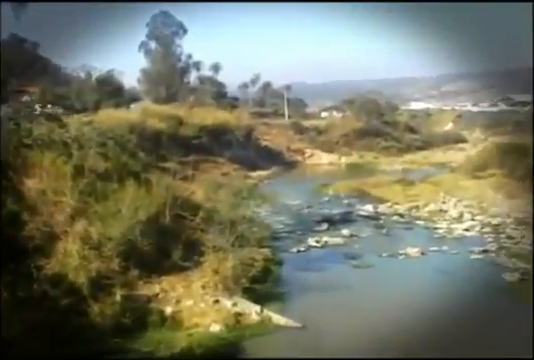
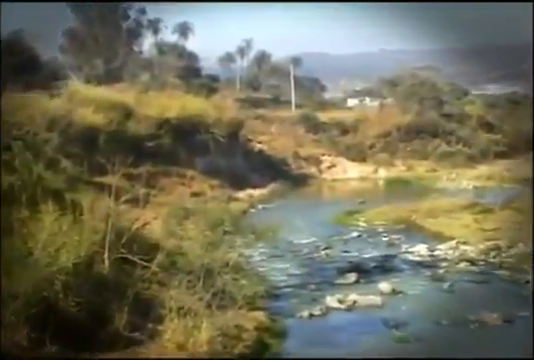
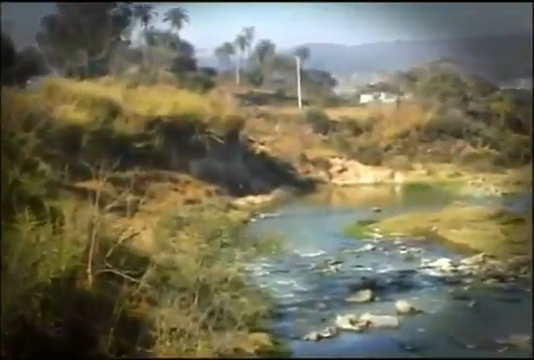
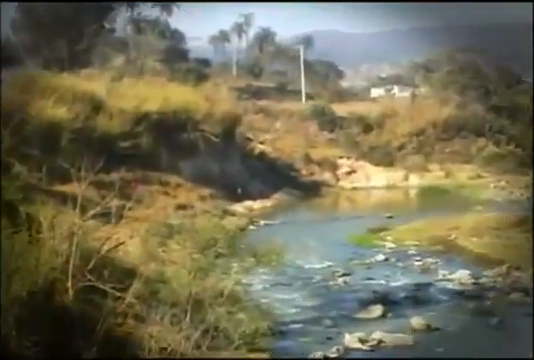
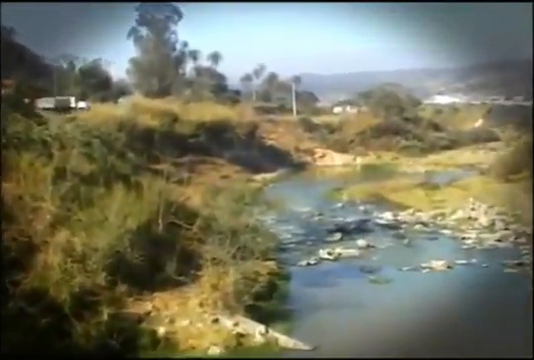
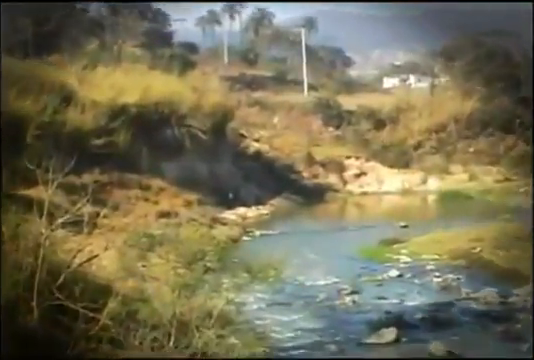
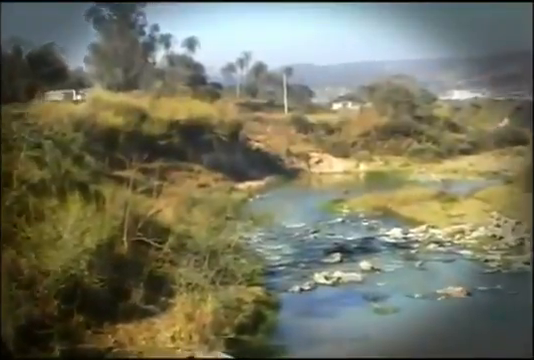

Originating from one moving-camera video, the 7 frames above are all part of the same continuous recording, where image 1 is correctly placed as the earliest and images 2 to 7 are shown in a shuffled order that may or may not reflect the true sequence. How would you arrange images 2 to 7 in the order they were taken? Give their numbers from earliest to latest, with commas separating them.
5, 7, 2, 3, 4, 6
